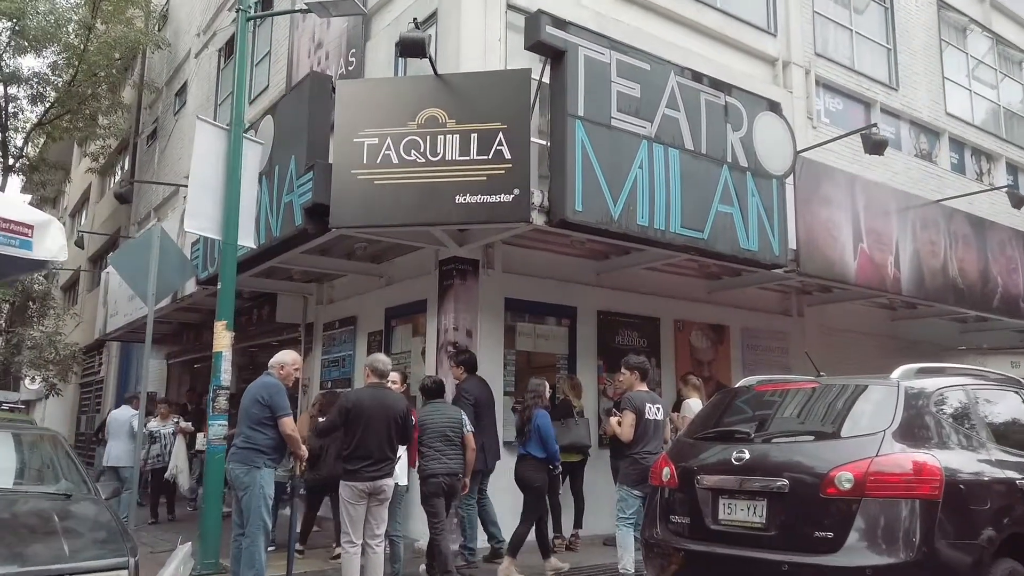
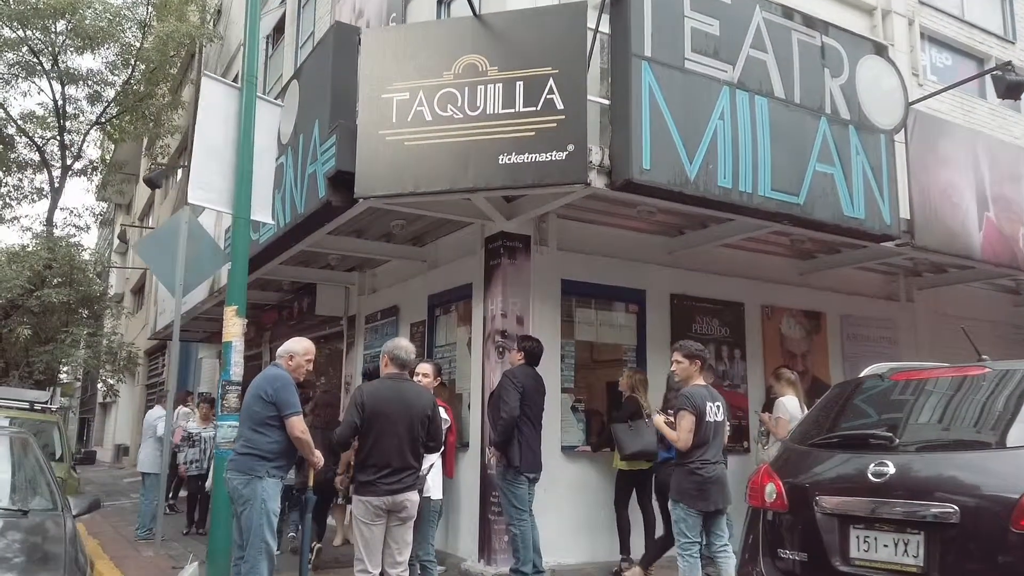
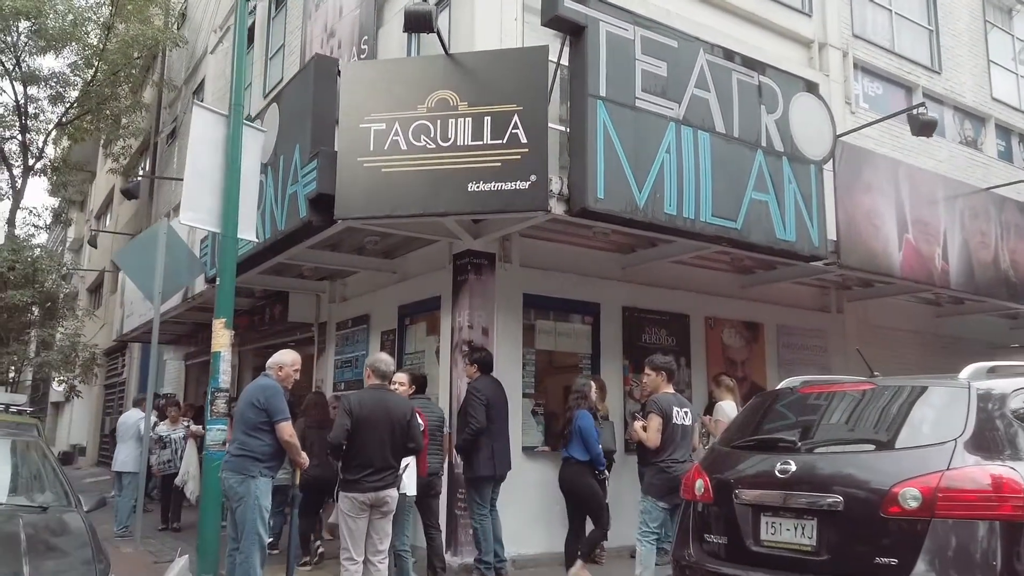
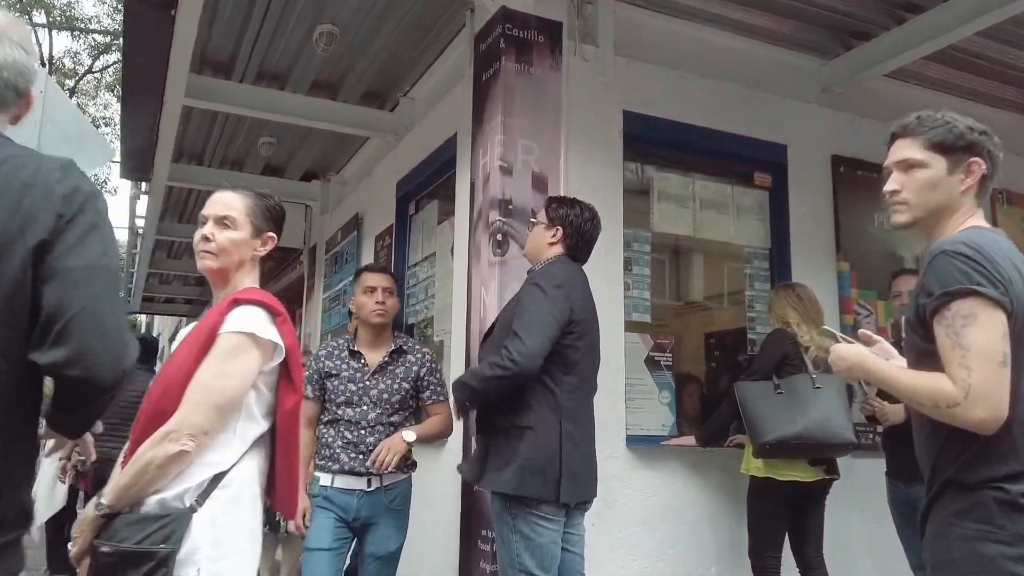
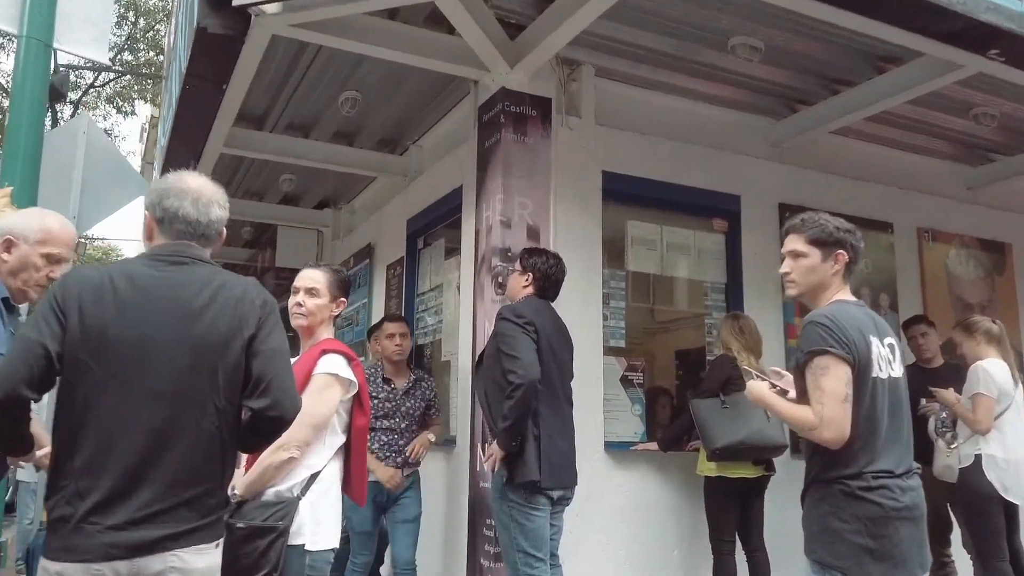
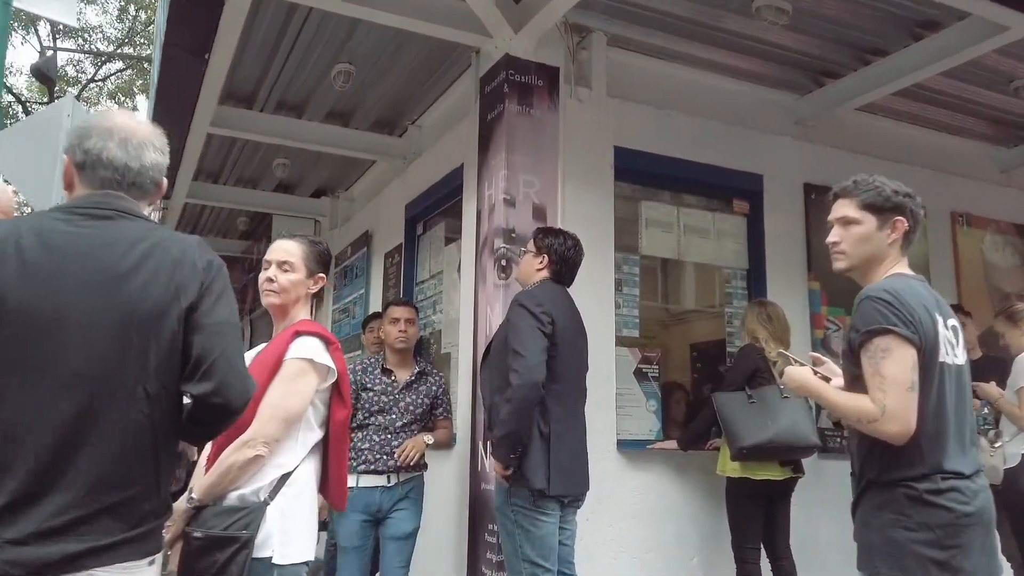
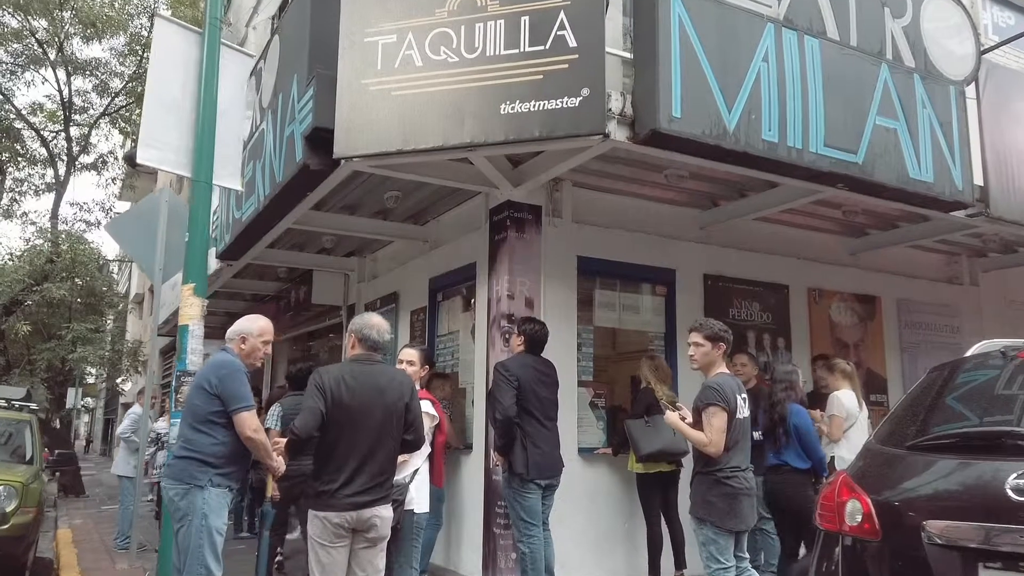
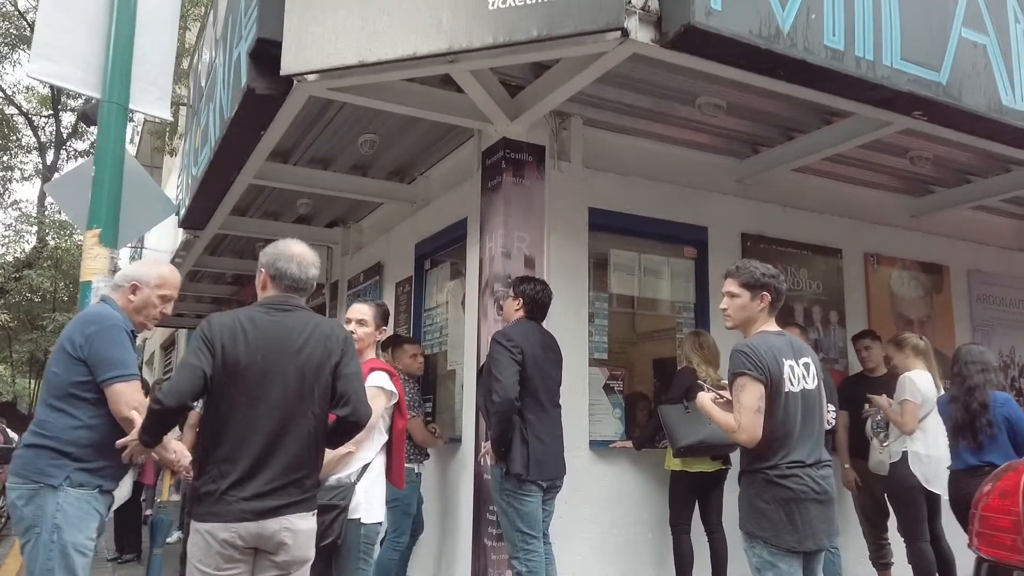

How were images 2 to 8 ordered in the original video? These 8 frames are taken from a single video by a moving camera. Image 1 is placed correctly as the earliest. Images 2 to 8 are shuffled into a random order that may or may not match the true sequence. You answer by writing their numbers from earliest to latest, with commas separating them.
3, 2, 7, 8, 5, 6, 4
